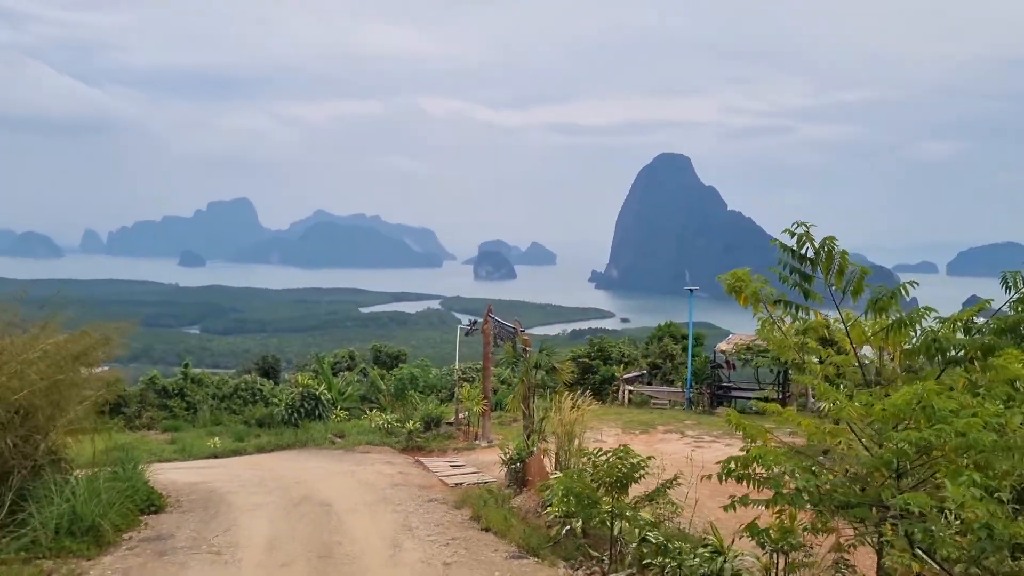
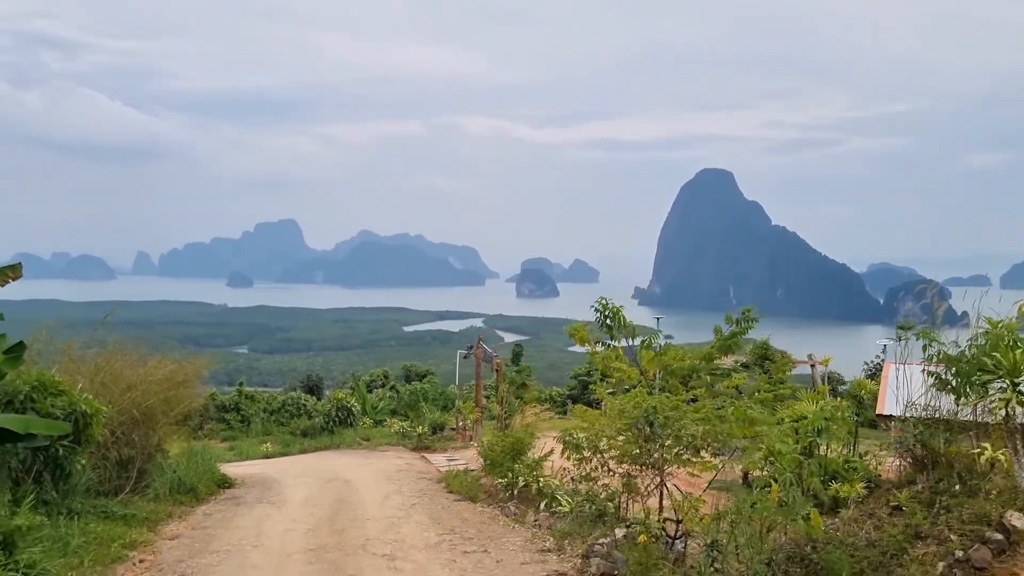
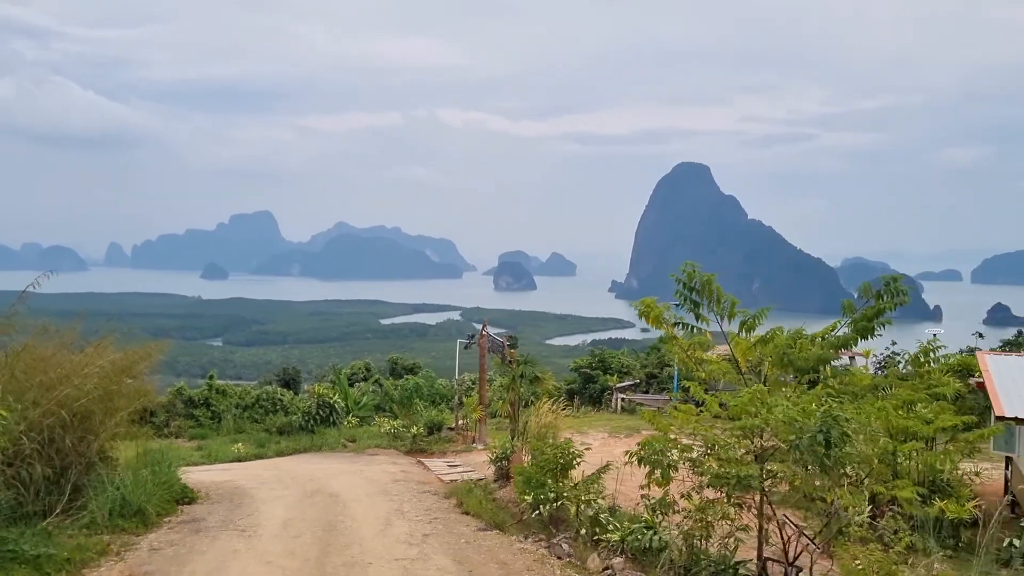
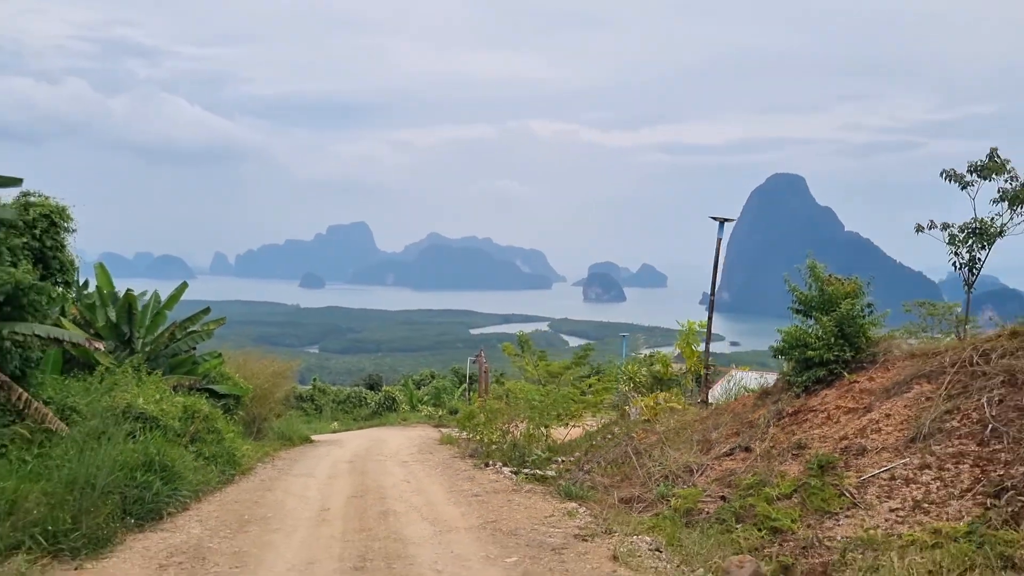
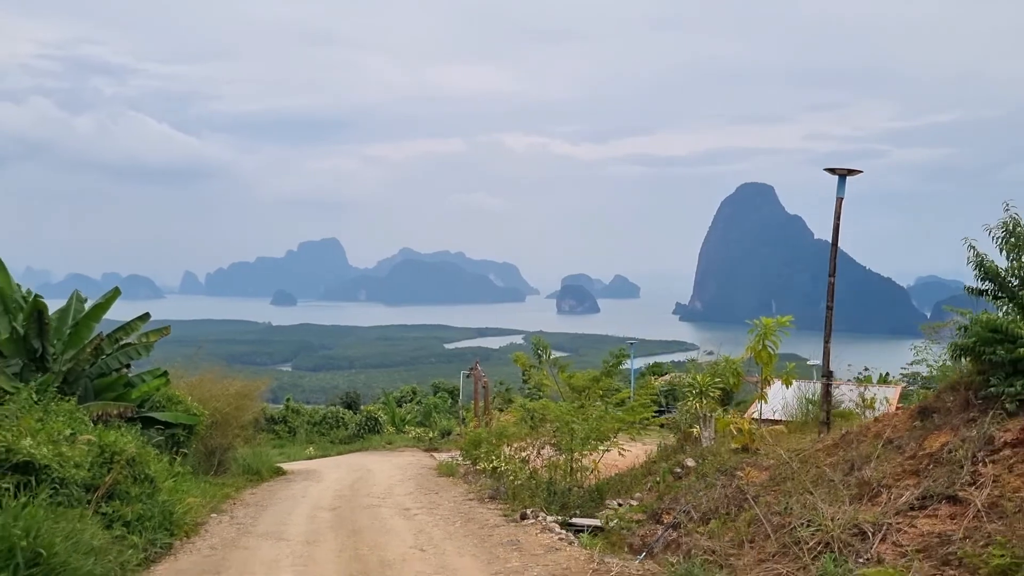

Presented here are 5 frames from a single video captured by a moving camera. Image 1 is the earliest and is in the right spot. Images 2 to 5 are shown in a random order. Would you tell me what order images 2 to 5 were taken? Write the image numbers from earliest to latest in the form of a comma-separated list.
3, 2, 5, 4
